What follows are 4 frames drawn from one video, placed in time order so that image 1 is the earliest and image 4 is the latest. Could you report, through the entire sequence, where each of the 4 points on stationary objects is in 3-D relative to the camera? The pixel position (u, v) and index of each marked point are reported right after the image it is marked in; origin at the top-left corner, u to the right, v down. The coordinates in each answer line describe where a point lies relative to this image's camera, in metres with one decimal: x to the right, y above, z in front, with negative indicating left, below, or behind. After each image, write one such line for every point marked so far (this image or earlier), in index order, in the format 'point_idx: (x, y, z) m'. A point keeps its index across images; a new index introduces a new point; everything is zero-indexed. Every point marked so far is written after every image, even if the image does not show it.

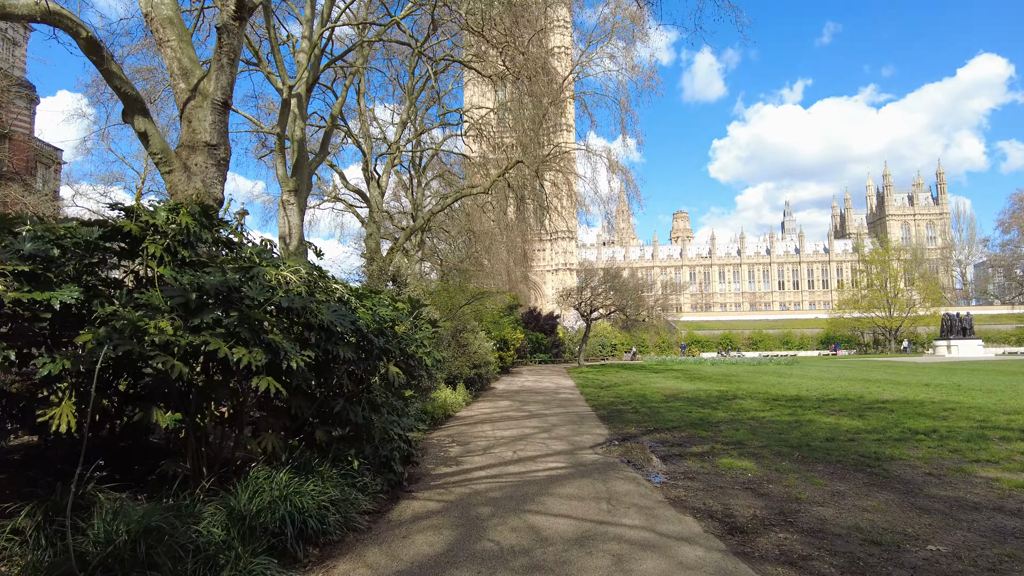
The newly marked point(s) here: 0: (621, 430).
0: (+1.4, -1.8, +8.2) m
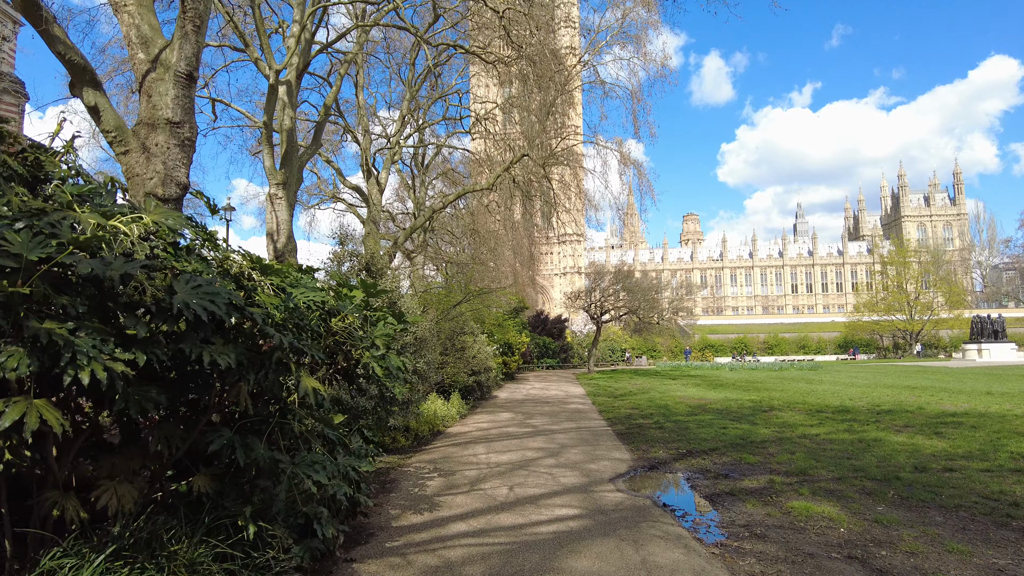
0: (+1.4, -1.7, +6.6) m
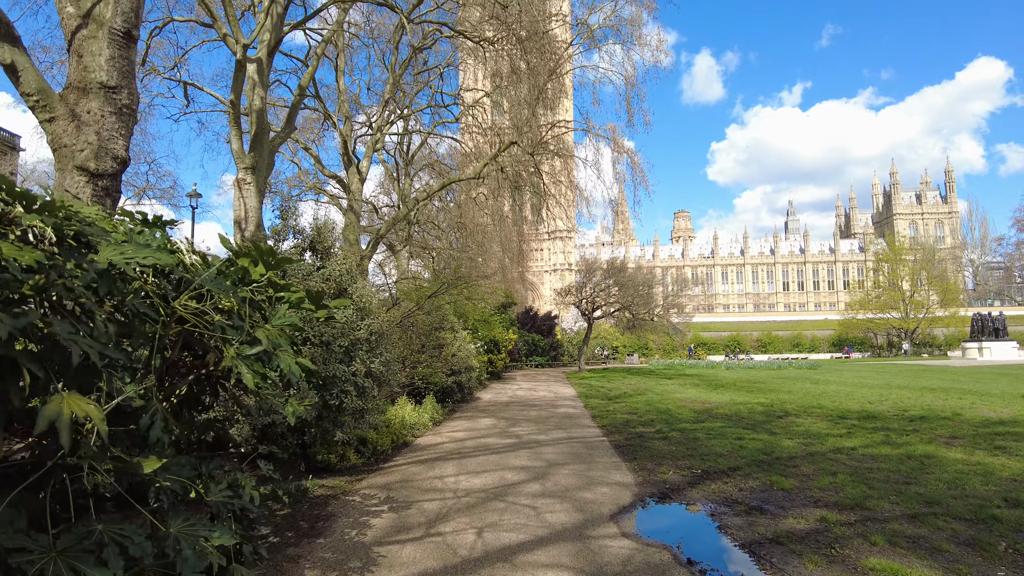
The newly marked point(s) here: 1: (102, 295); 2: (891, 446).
0: (+1.2, -1.6, +5.3) m
1: (-1.2, 0.0, +1.8) m
2: (+3.8, -1.6, +6.6) m
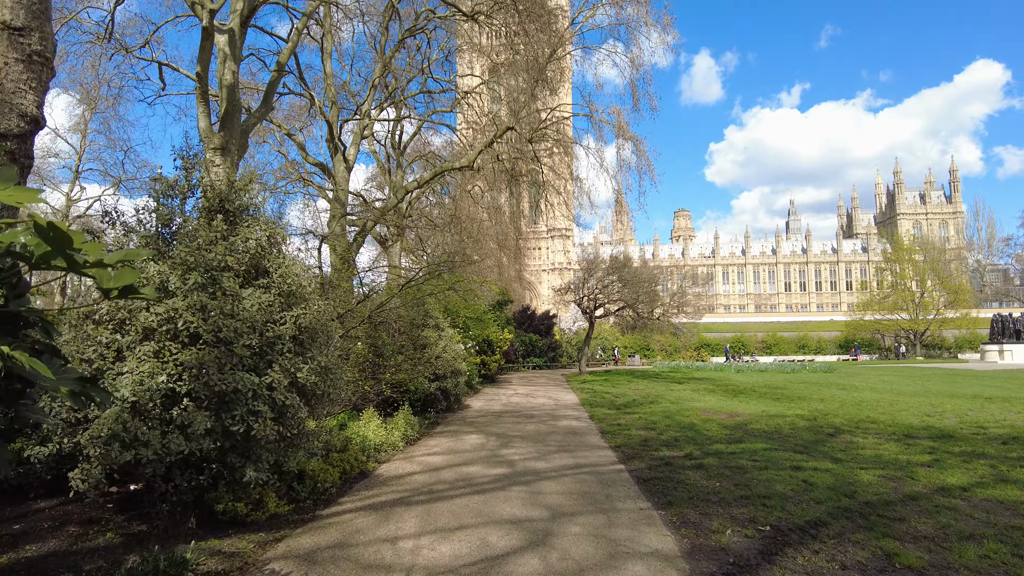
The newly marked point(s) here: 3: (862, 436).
0: (+1.1, -1.4, +3.6) m
1: (-1.2, +0.1, +0.1) m
2: (+3.8, -1.5, +4.9) m
3: (+4.1, -1.7, +7.6) m
